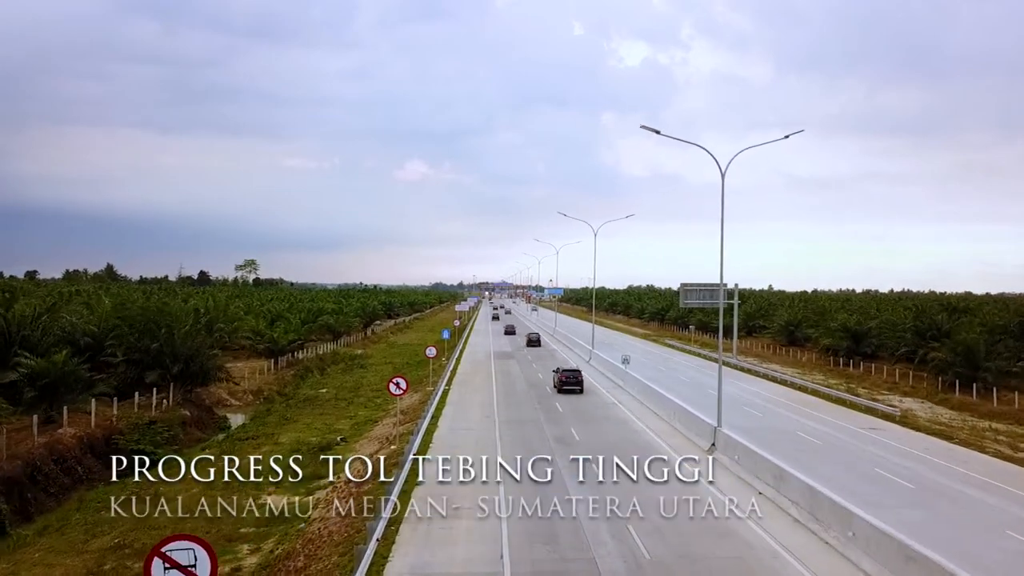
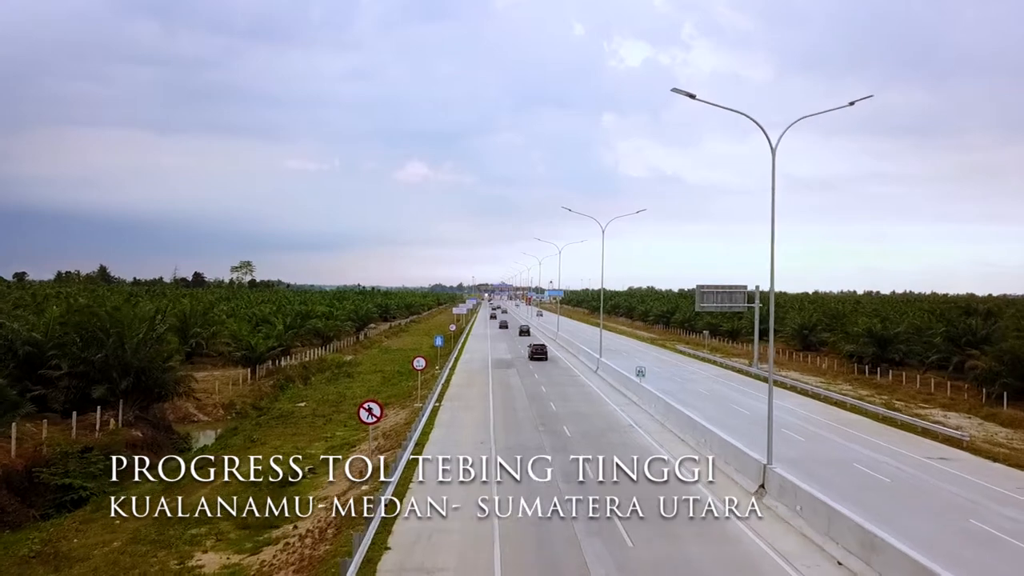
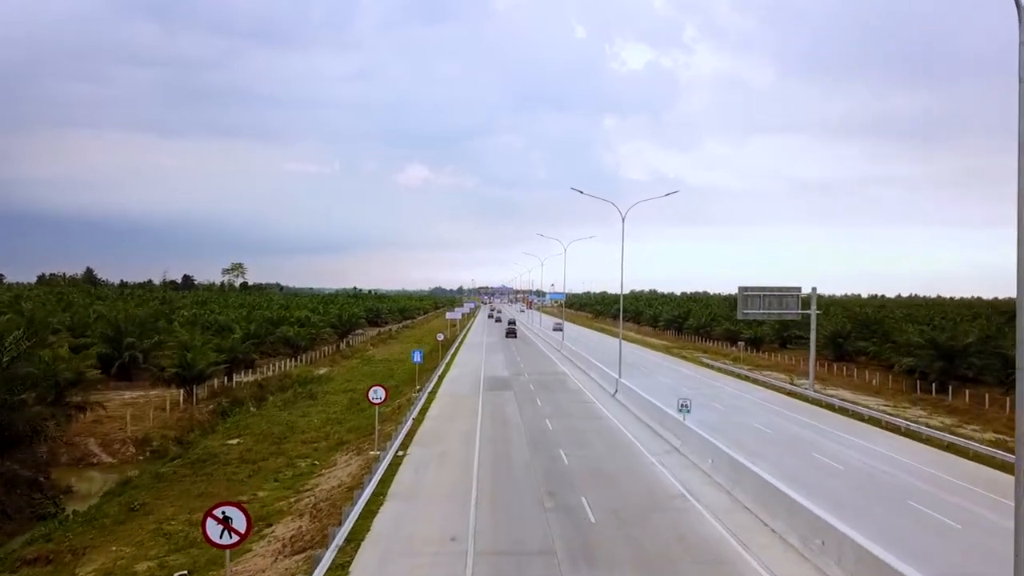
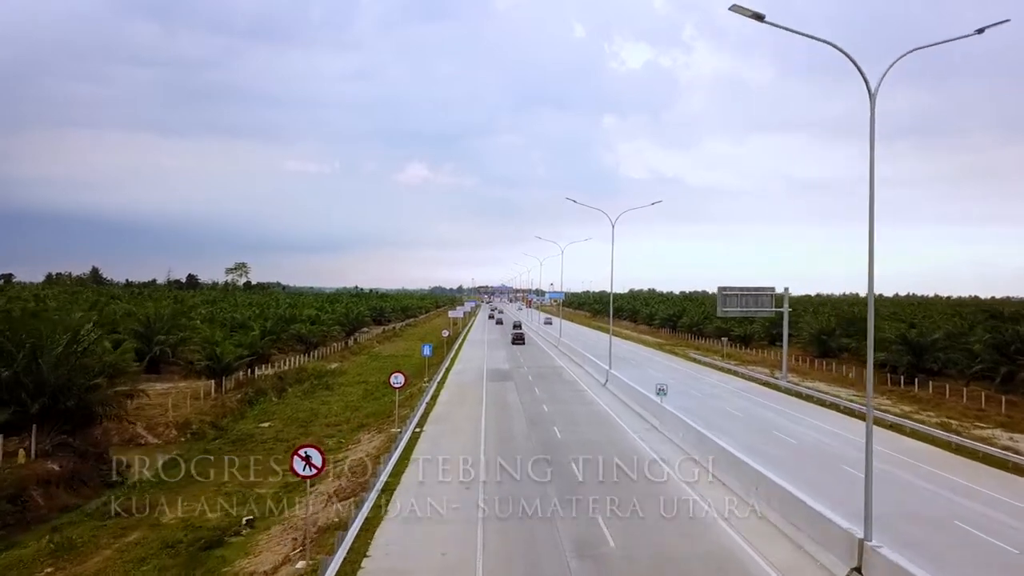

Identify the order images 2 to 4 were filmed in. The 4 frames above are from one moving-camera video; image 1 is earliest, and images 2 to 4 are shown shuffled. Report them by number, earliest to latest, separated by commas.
2, 4, 3
